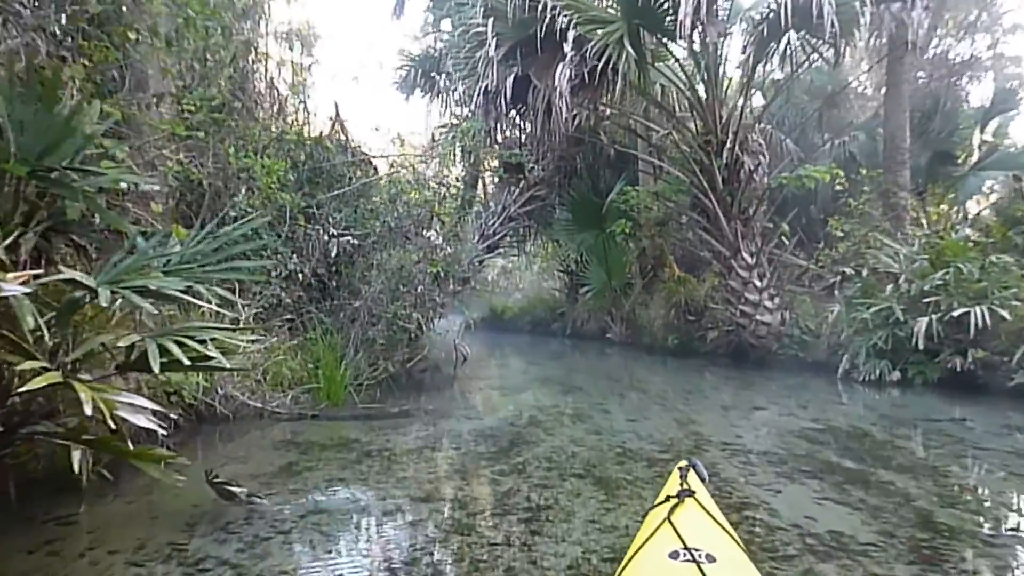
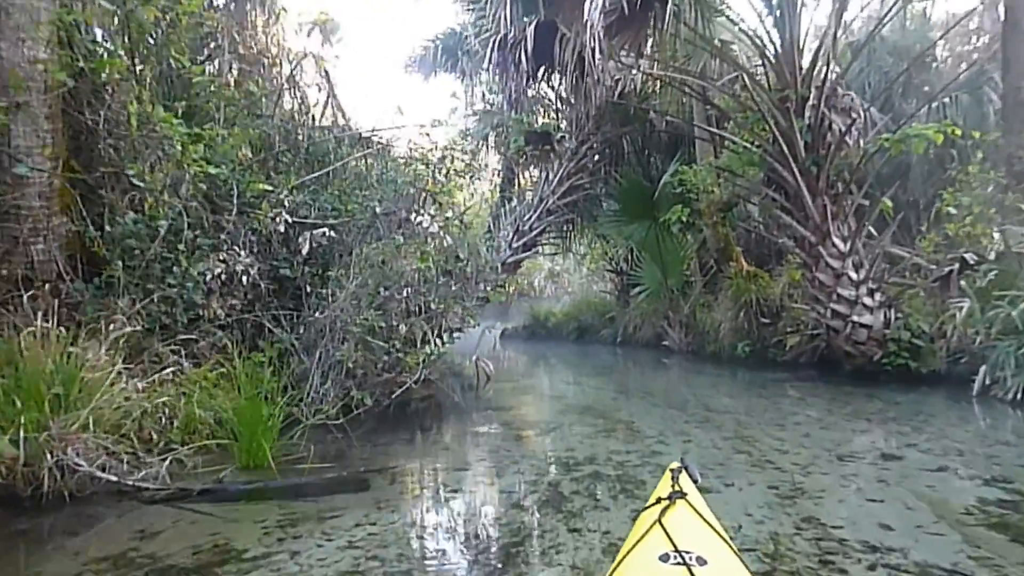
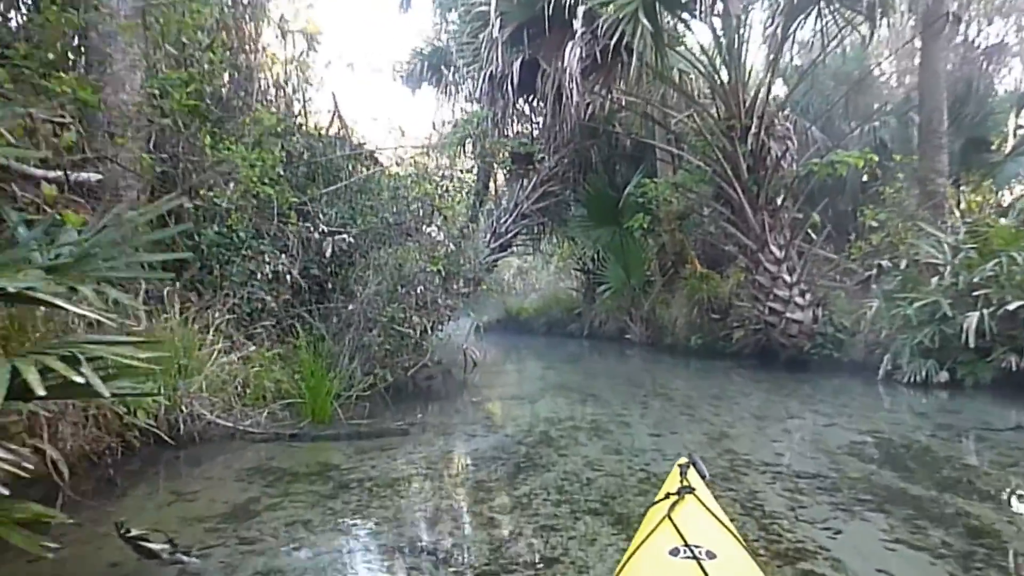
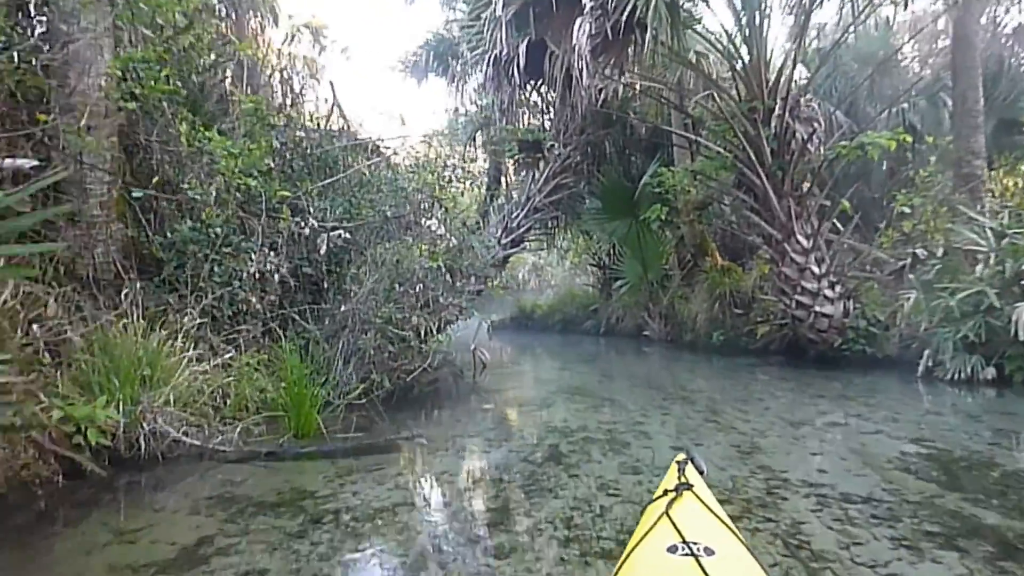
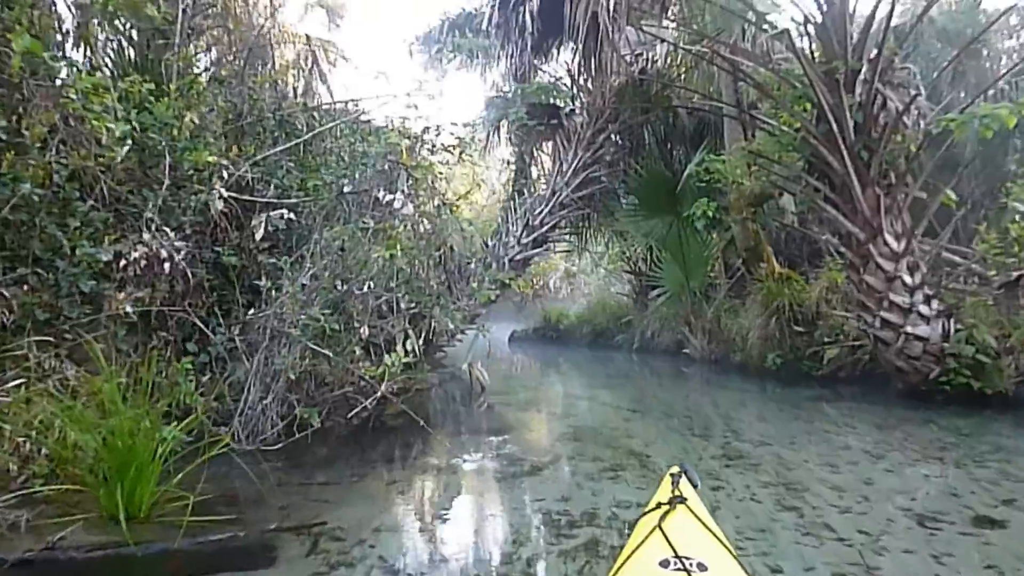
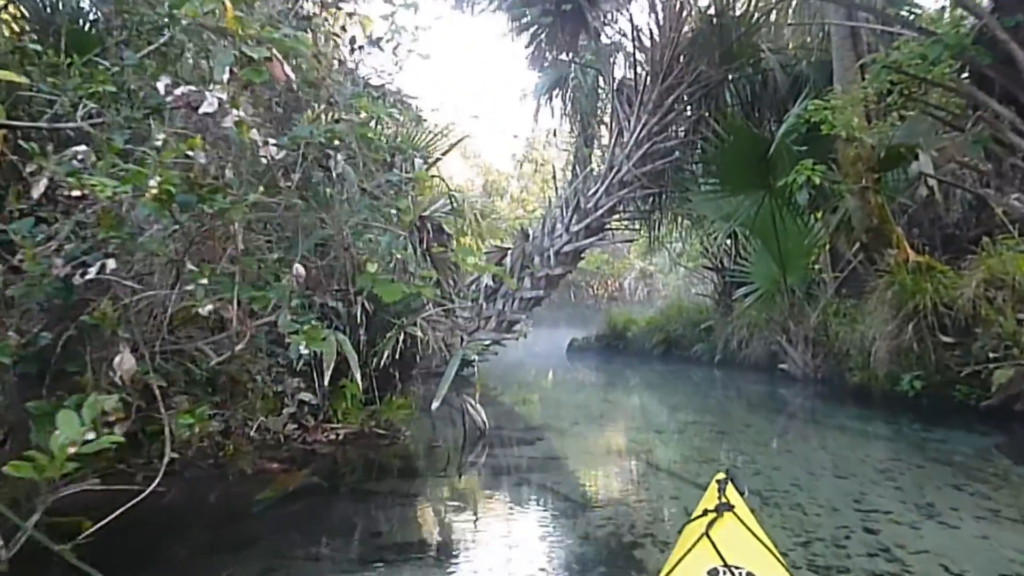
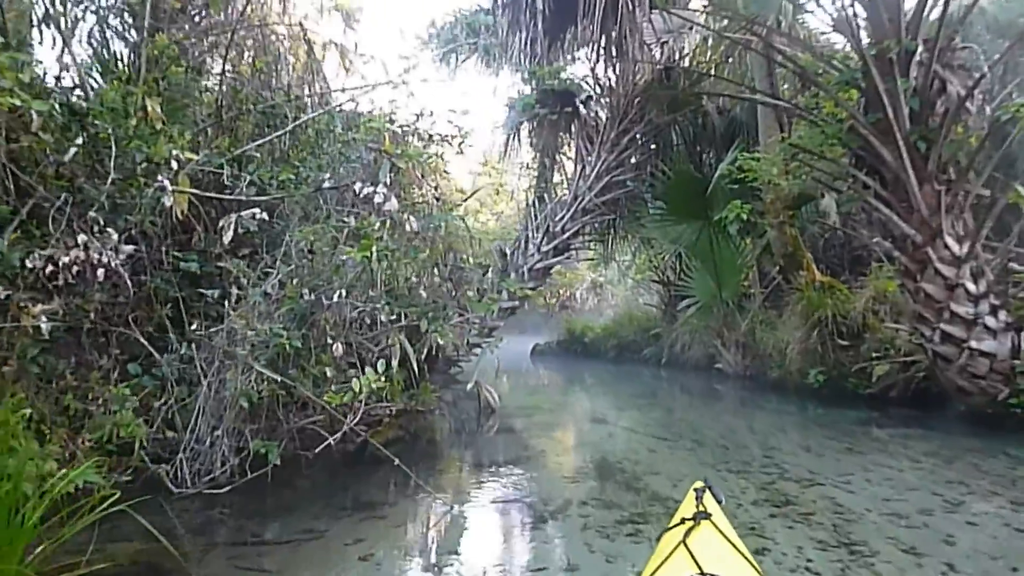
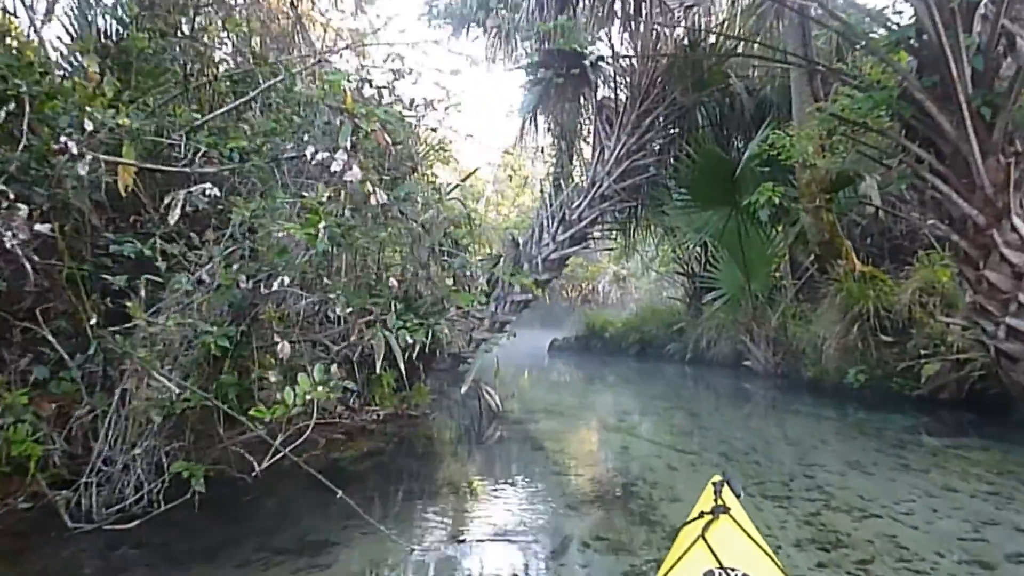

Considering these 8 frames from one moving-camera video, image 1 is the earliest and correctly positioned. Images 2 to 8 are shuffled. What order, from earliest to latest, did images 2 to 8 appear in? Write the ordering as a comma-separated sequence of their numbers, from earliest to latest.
3, 4, 2, 5, 7, 8, 6
